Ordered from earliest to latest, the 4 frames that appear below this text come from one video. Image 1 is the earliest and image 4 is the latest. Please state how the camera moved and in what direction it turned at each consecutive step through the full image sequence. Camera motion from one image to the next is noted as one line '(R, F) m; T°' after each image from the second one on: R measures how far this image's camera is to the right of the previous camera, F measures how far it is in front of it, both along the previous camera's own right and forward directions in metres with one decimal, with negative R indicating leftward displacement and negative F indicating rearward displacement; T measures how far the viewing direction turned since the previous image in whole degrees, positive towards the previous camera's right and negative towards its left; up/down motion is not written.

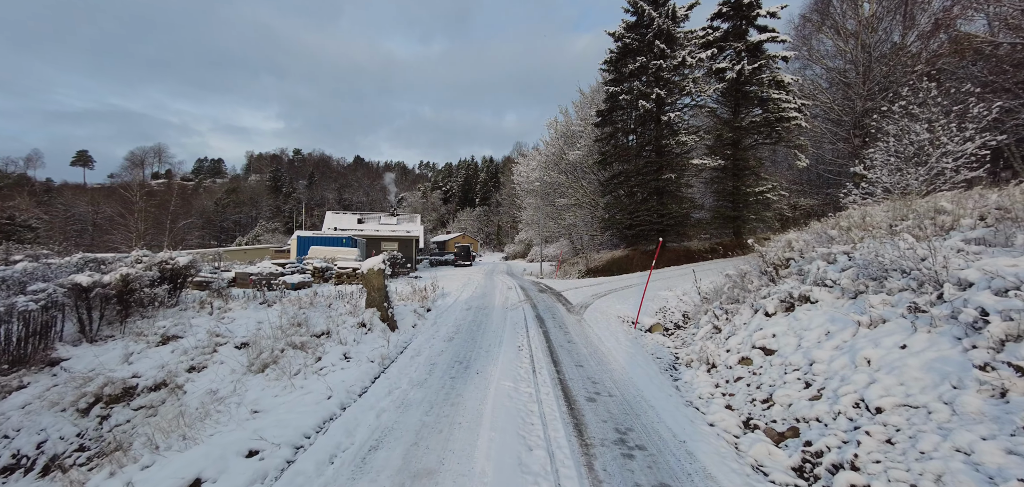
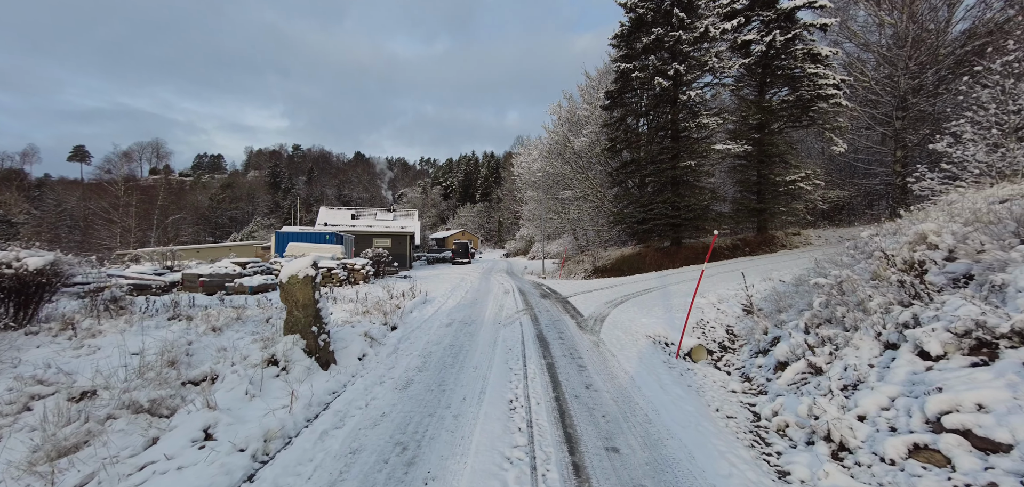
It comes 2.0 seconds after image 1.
(+0.1, +2.3) m; 0°
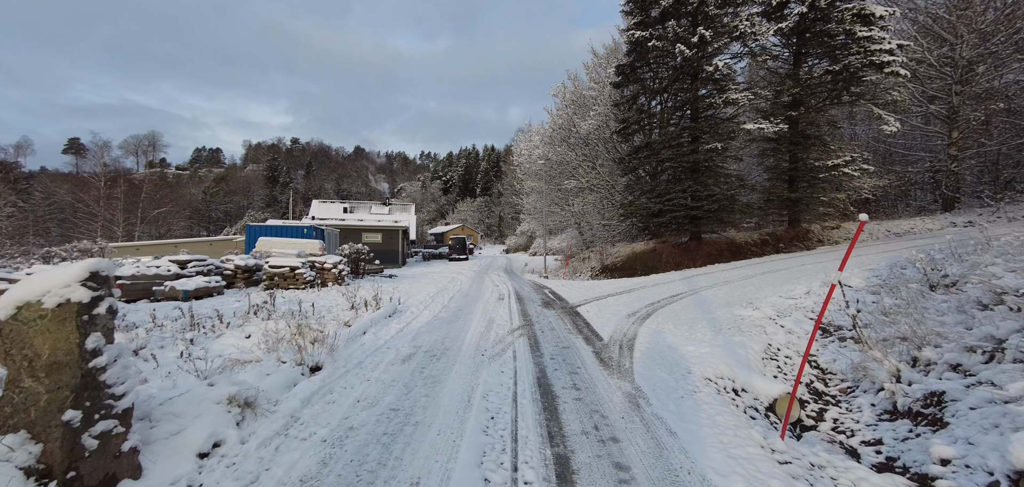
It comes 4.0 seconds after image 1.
(+0.2, +2.6) m; 0°
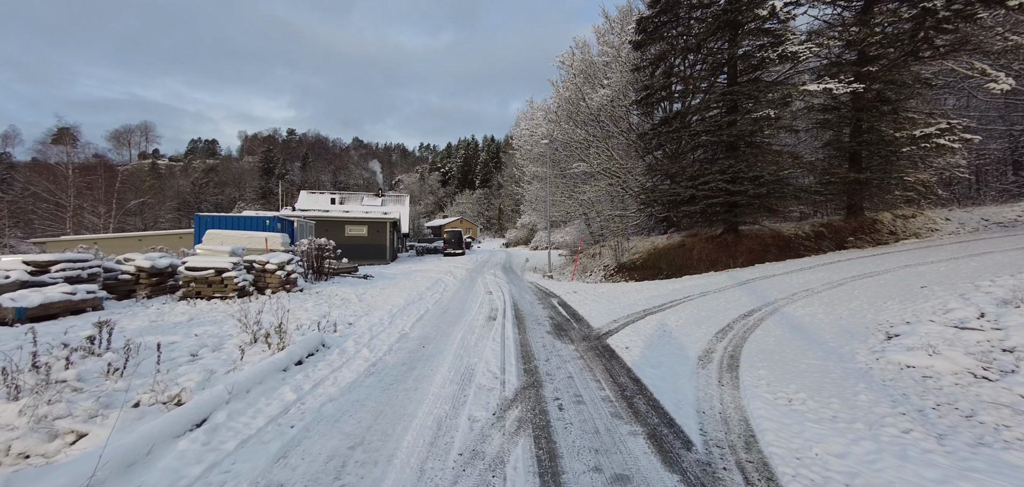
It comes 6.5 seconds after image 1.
(+0.1, +3.6) m; 0°
